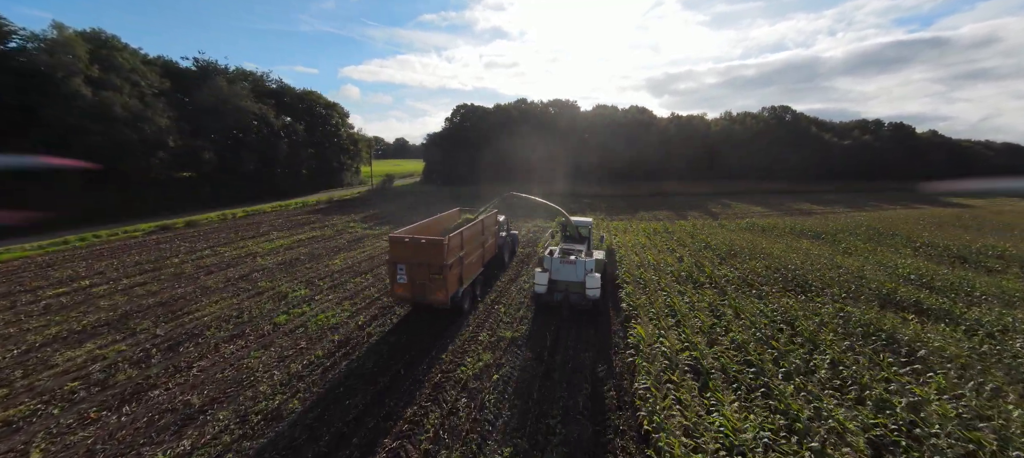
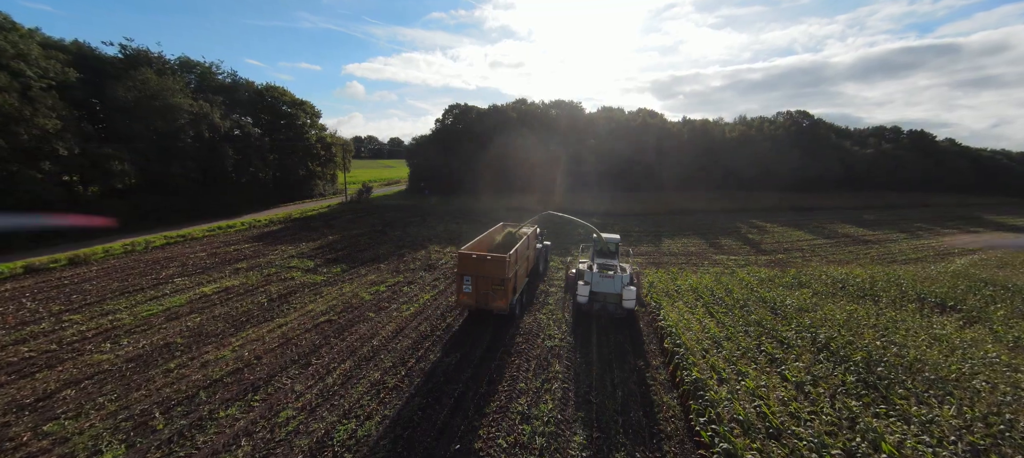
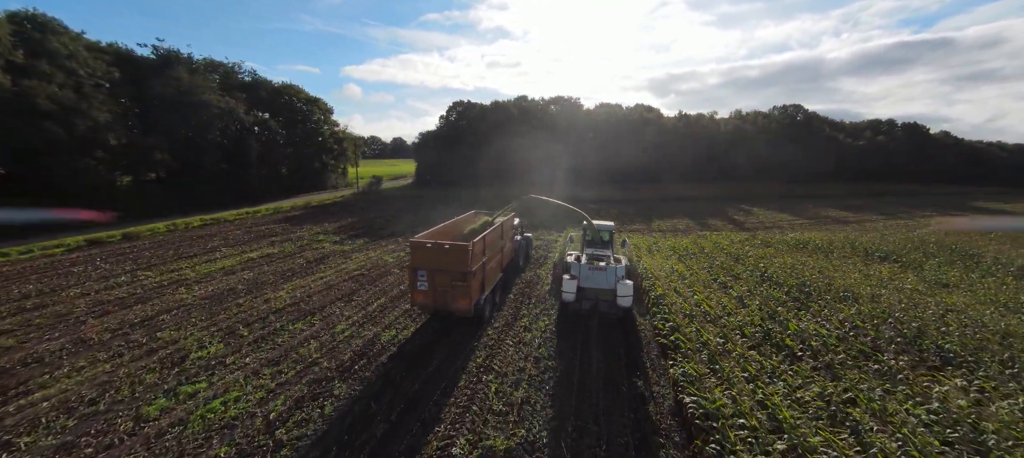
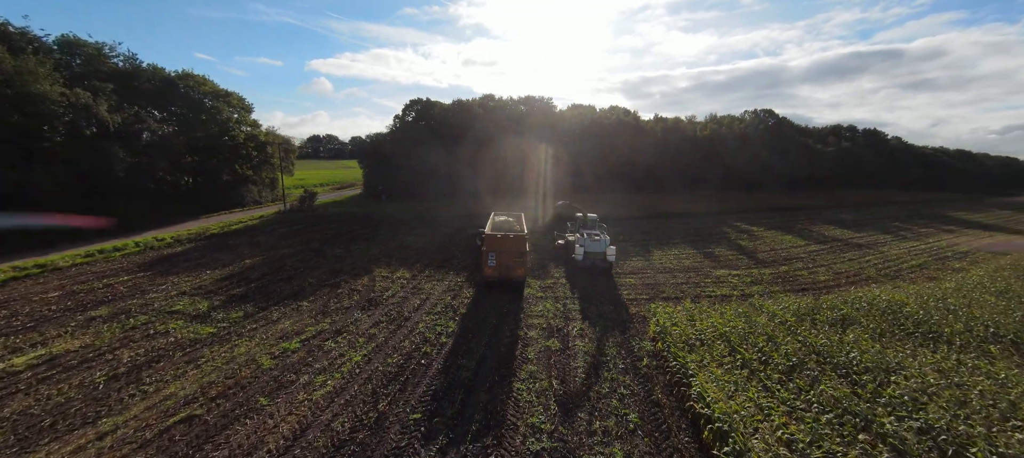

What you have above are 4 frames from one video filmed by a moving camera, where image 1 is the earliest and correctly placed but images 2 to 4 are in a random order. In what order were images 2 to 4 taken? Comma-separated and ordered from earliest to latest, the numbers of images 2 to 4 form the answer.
3, 2, 4
